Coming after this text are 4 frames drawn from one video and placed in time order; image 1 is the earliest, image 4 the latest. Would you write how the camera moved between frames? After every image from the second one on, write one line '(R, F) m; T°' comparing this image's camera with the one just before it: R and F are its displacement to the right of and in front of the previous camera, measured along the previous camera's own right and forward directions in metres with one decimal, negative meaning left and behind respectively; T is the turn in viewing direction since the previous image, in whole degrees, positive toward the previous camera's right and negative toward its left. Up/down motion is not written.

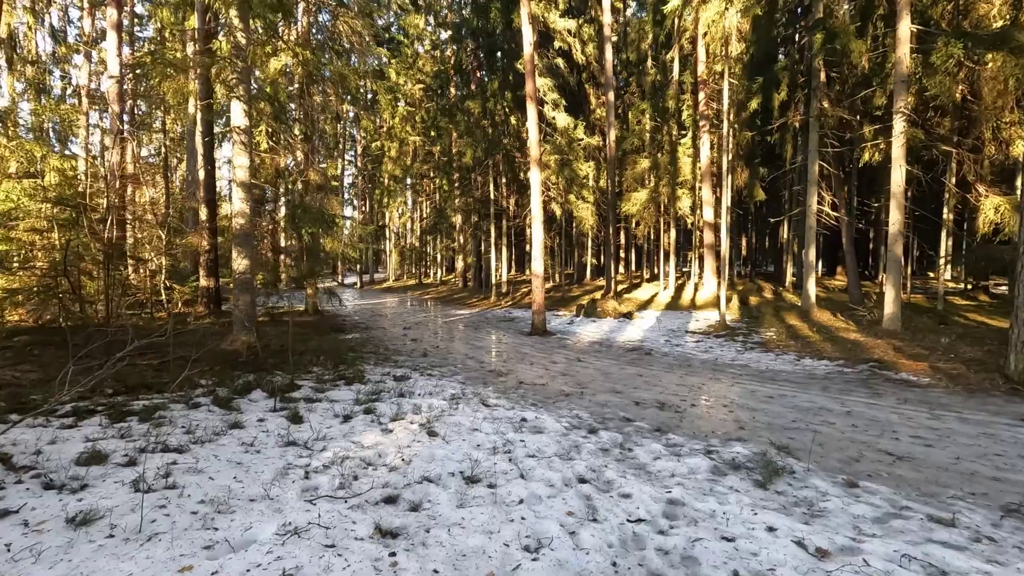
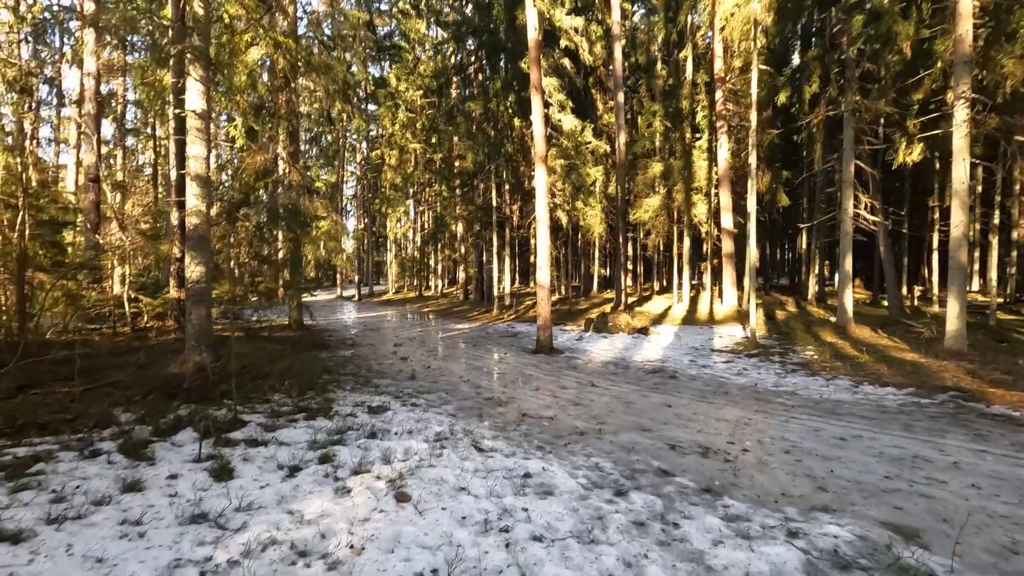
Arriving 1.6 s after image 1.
(0.0, +1.4) m; 0°
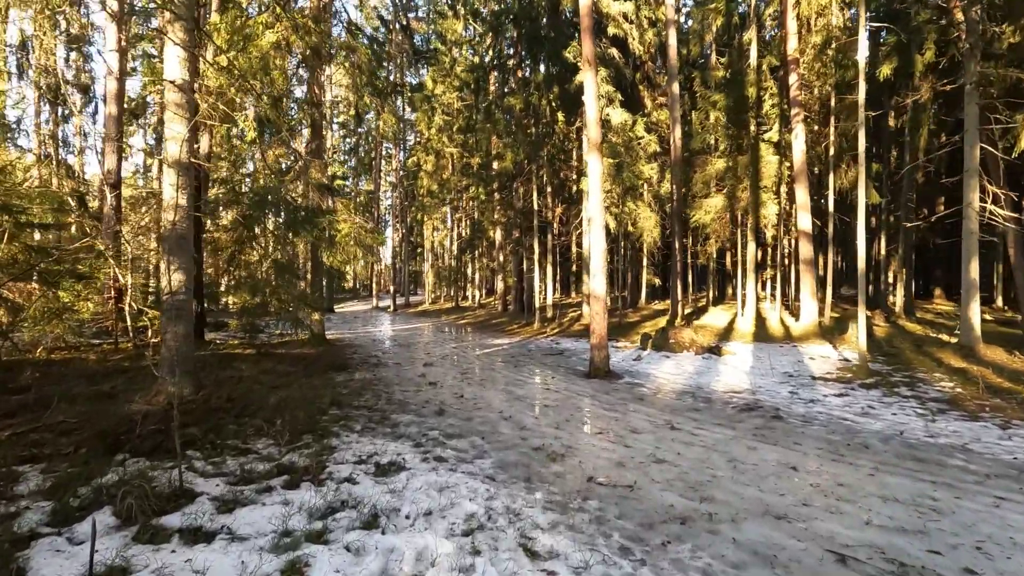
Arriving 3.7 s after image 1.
(-0.2, +1.8) m; -4°
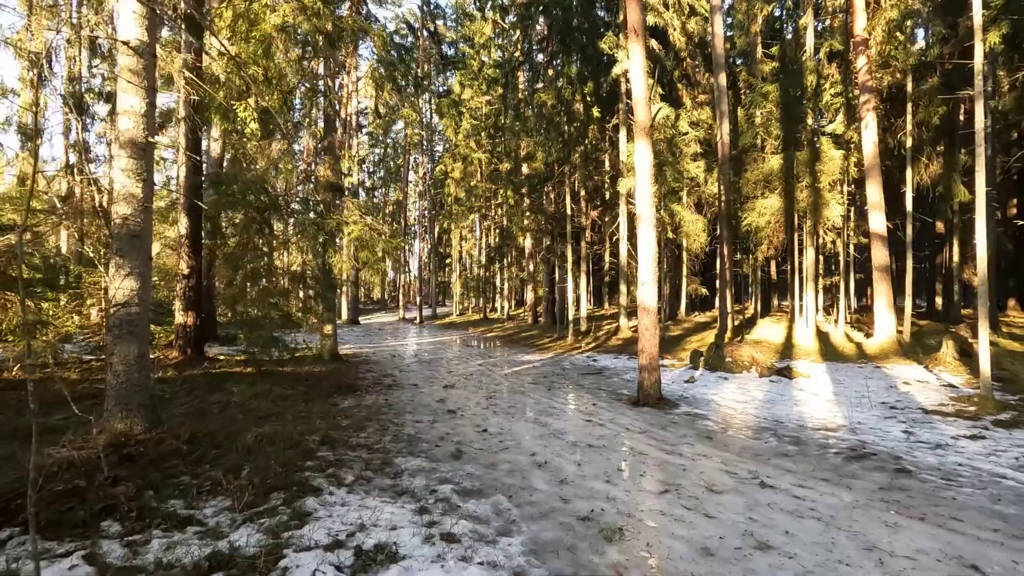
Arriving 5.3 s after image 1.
(-0.1, +1.5) m; -3°
